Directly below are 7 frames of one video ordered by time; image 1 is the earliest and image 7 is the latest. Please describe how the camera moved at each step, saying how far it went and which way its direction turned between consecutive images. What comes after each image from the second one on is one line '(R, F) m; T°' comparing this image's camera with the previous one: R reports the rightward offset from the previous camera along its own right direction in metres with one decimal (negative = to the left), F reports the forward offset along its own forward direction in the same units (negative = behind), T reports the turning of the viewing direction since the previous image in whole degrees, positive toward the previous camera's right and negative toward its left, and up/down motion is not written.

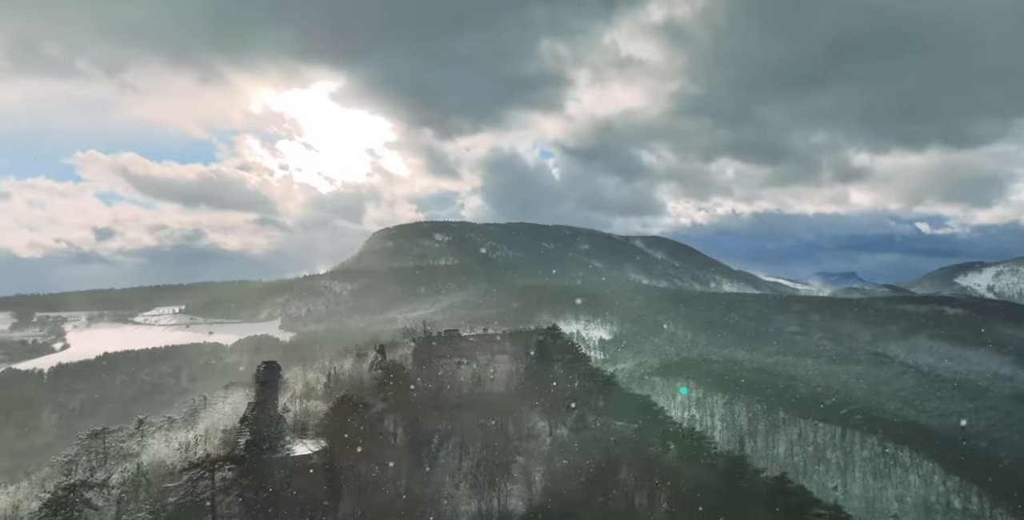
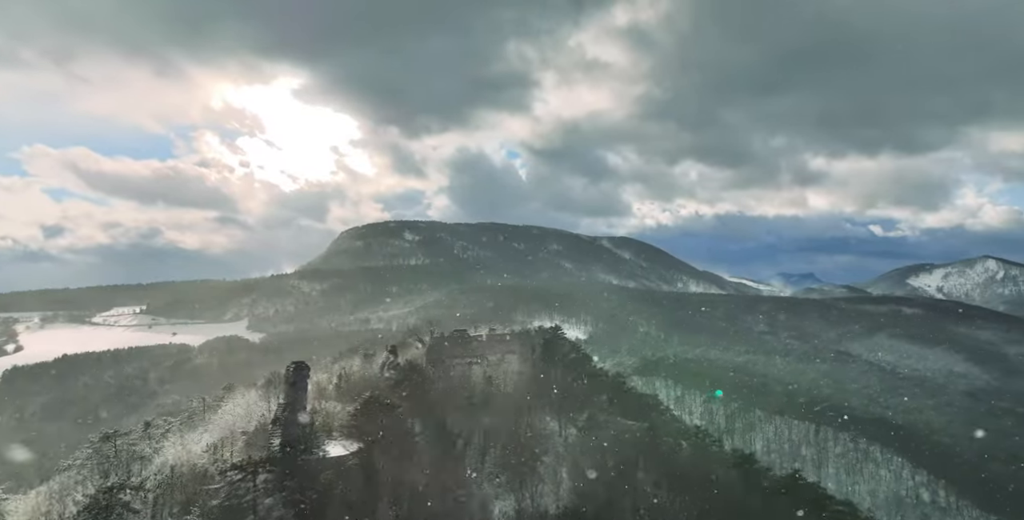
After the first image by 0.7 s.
(-1.2, -0.1) m; +3°
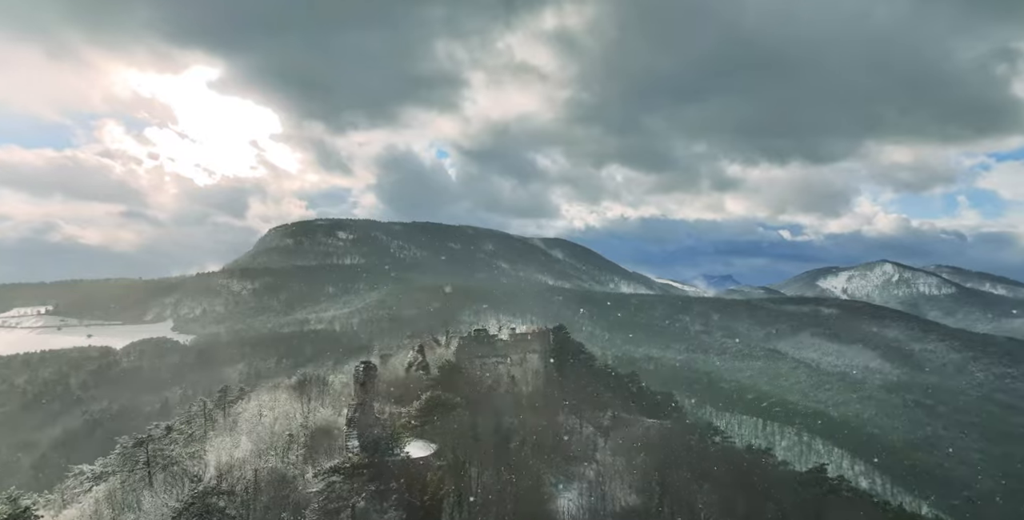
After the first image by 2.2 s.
(-2.6, -0.1) m; +6°
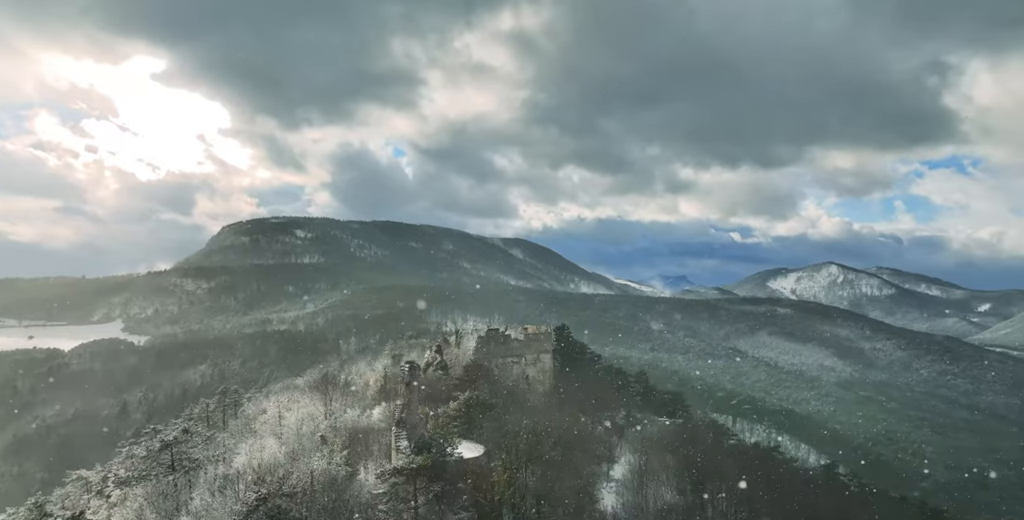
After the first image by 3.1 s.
(-1.6, 0.0) m; +4°
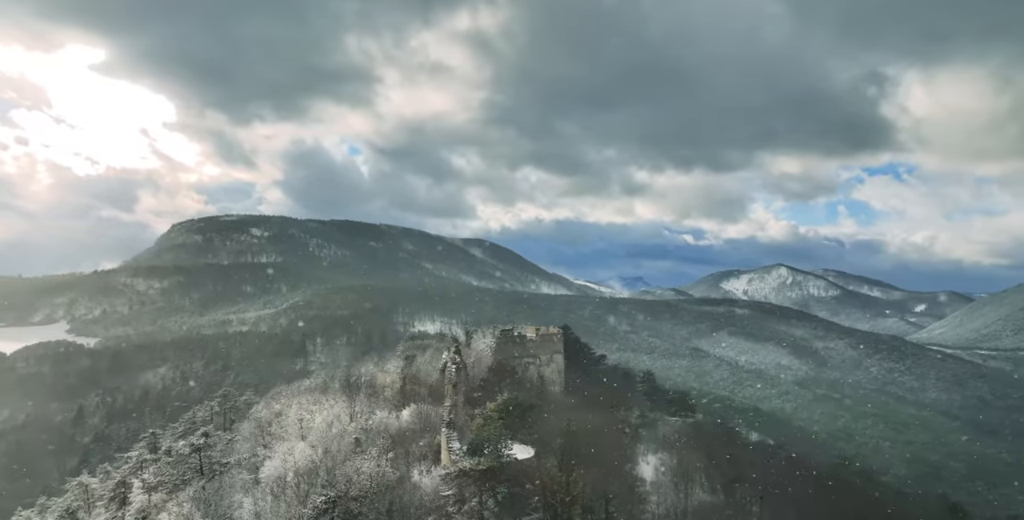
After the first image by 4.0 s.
(-1.6, +0.1) m; +4°
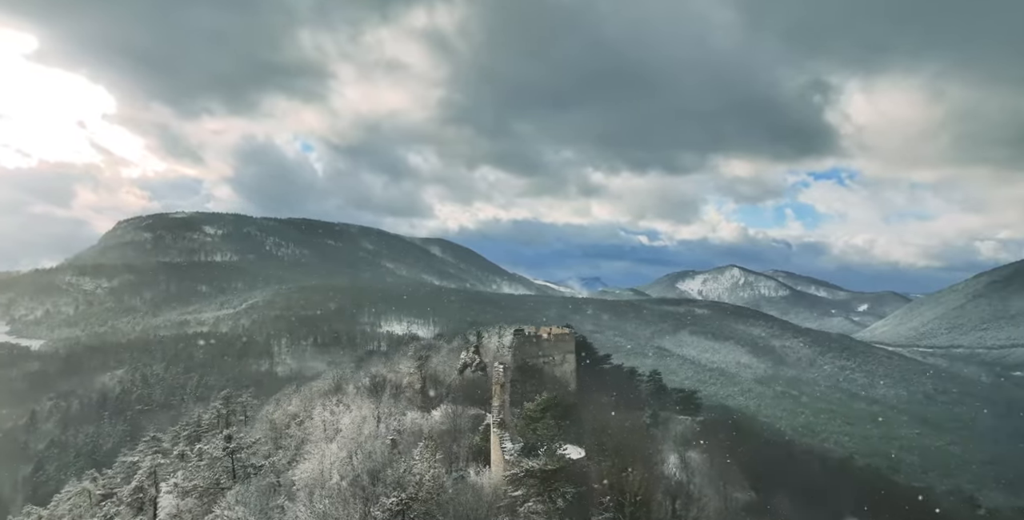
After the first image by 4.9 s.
(-1.6, +0.2) m; +4°
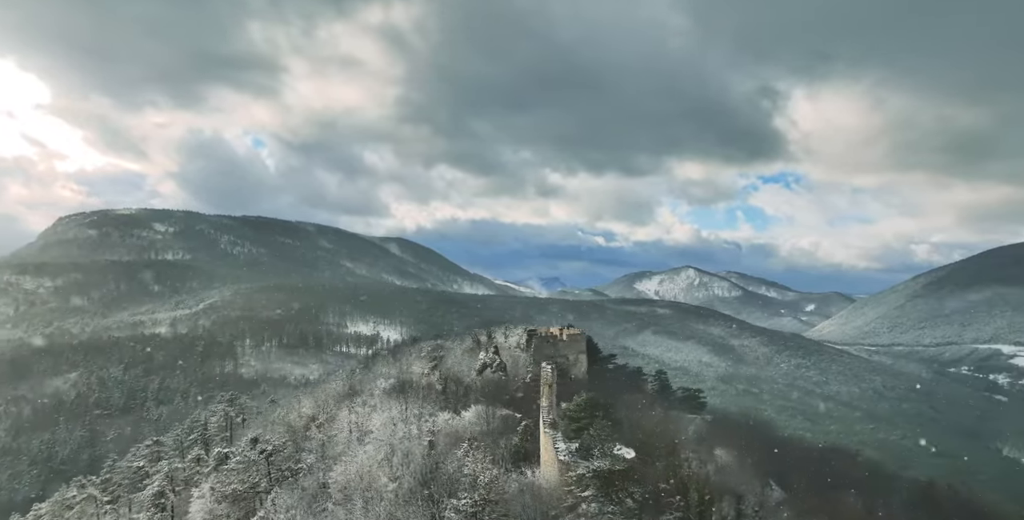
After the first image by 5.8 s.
(-1.6, +0.2) m; +4°
